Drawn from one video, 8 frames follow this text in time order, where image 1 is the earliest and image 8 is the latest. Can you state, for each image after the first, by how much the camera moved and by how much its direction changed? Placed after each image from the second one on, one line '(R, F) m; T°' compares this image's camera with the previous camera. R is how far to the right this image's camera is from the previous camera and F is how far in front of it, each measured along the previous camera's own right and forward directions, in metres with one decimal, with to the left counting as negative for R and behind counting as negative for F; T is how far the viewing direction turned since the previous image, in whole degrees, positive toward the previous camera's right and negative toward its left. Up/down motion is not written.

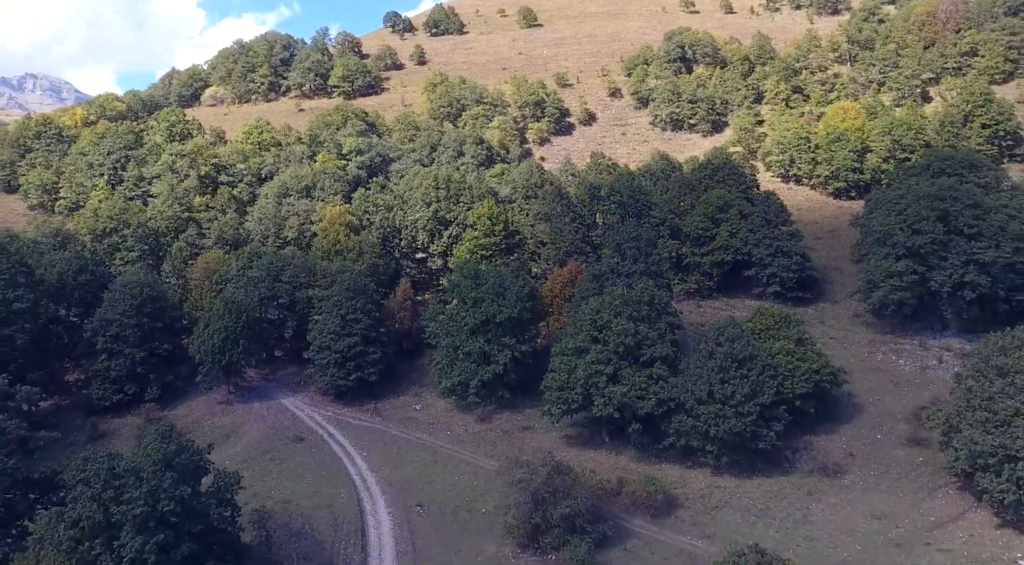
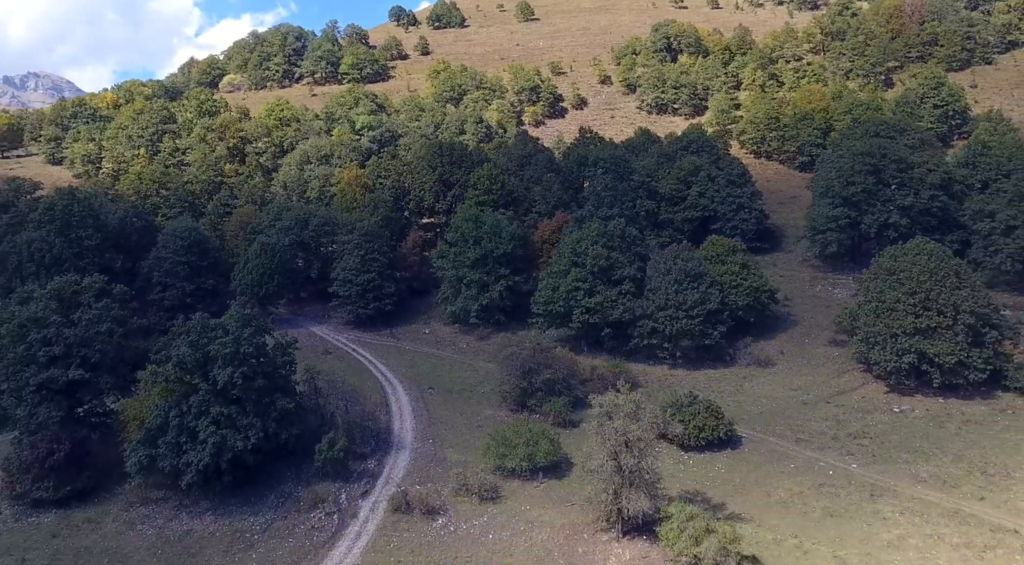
(+0.3, -8.8) m; 0°
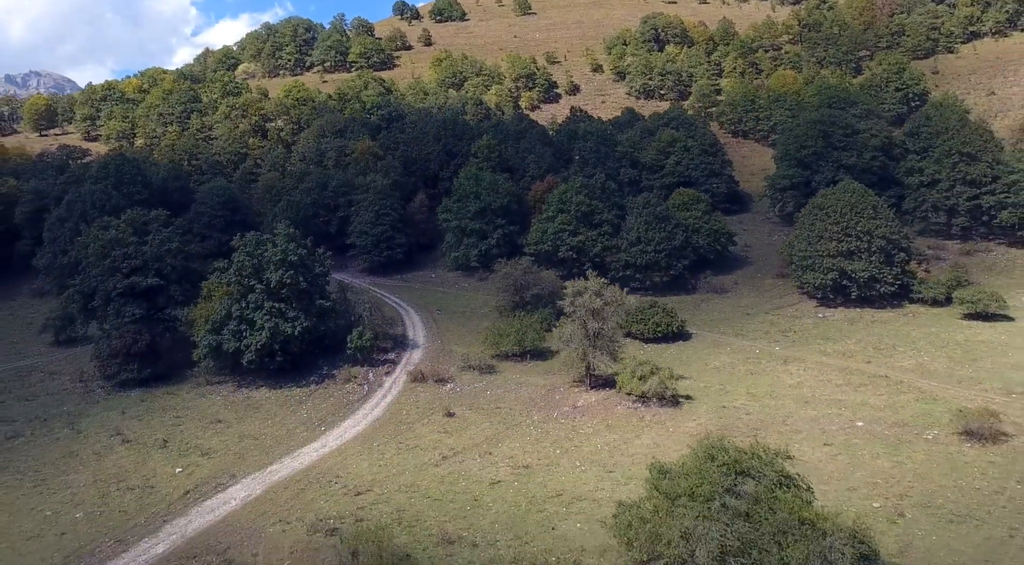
(+0.3, -8.5) m; 0°
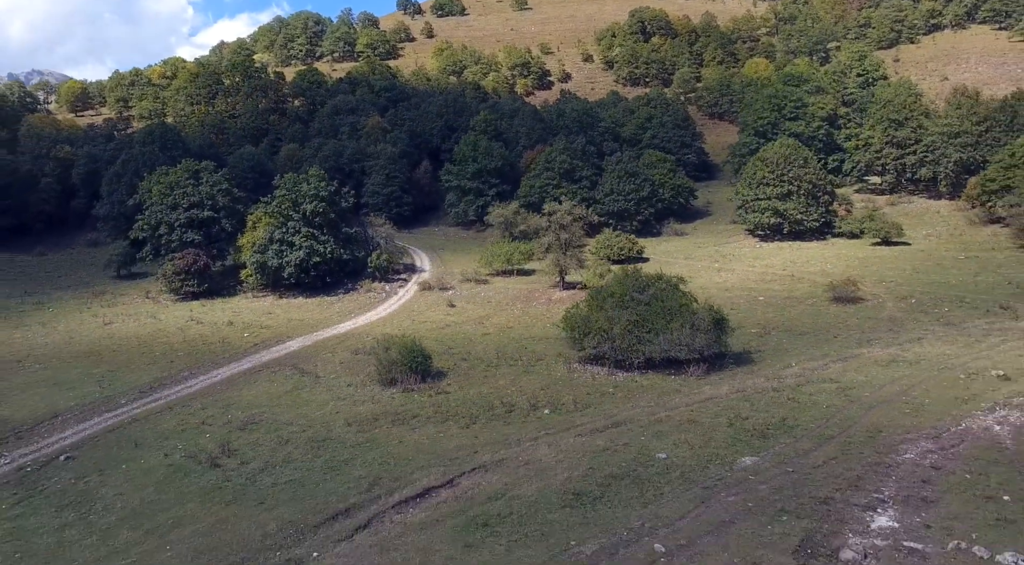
(+0.6, -9.8) m; 0°
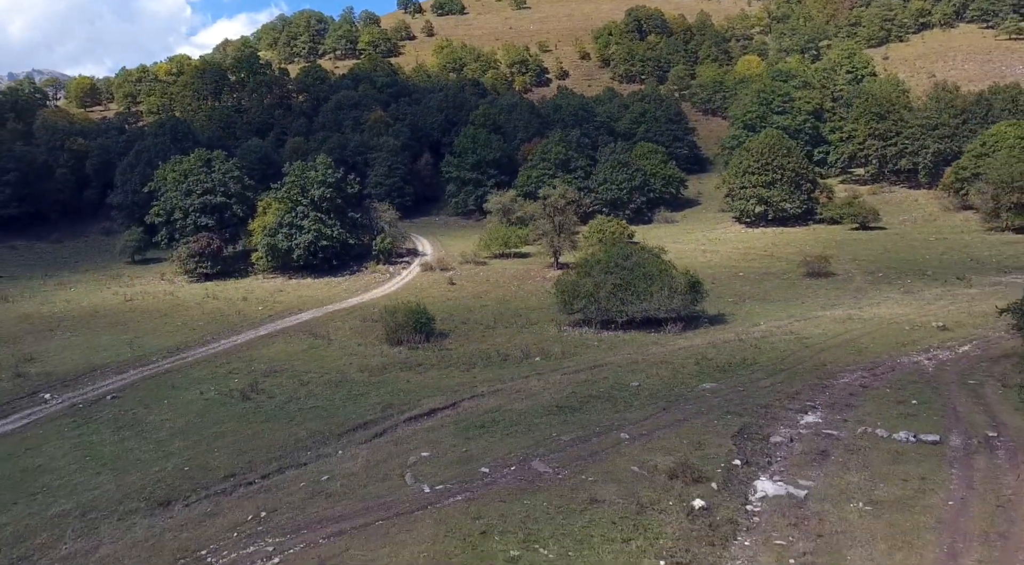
(+0.1, -2.9) m; 0°
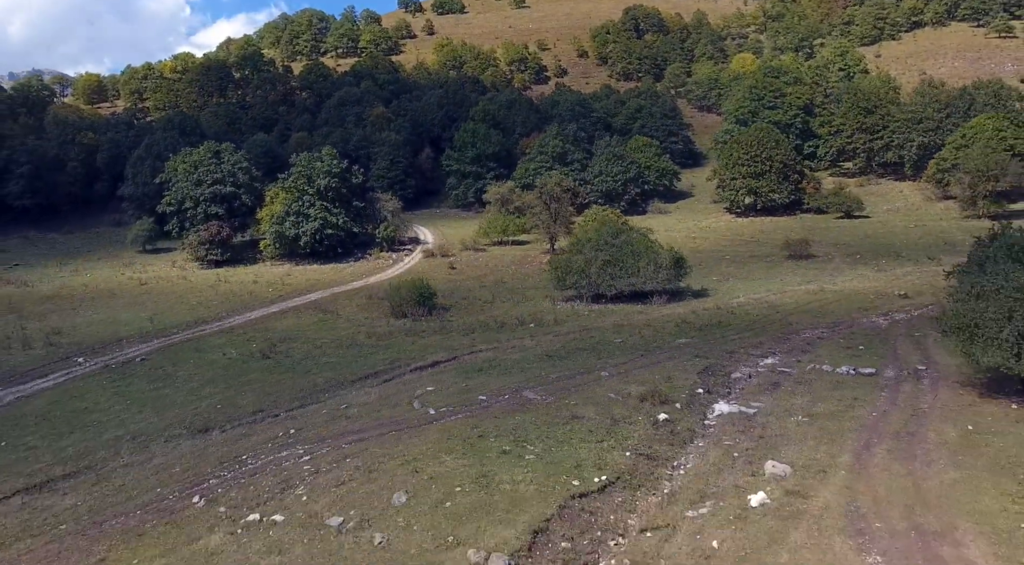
(+0.1, -2.2) m; 0°
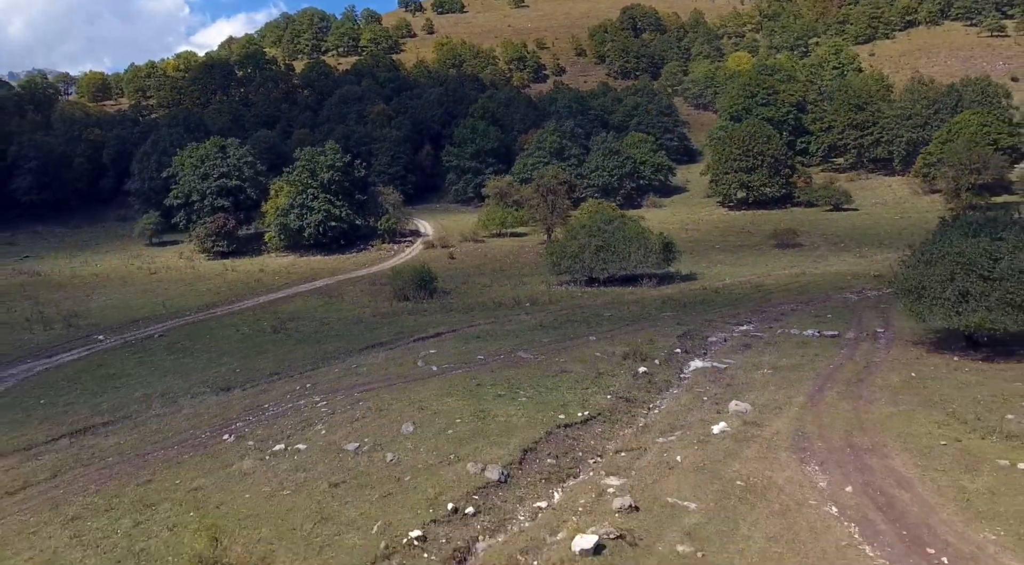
(+0.1, -1.6) m; 0°
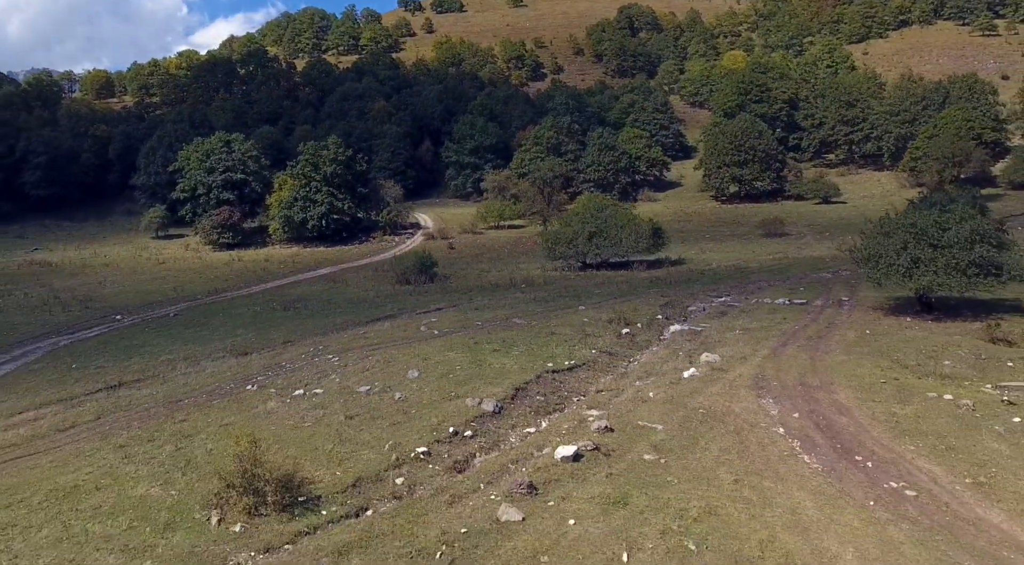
(+0.1, -1.6) m; 0°
